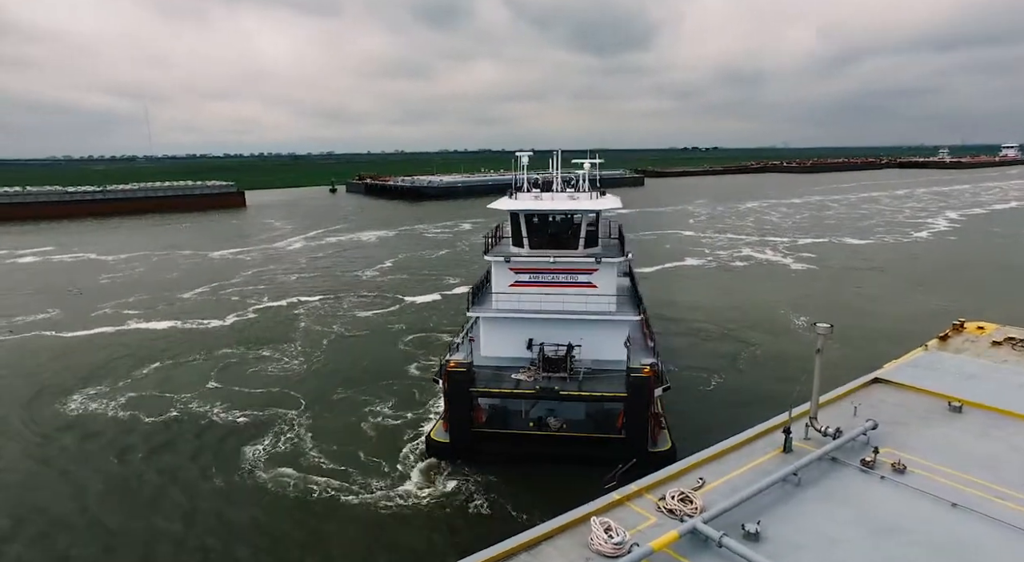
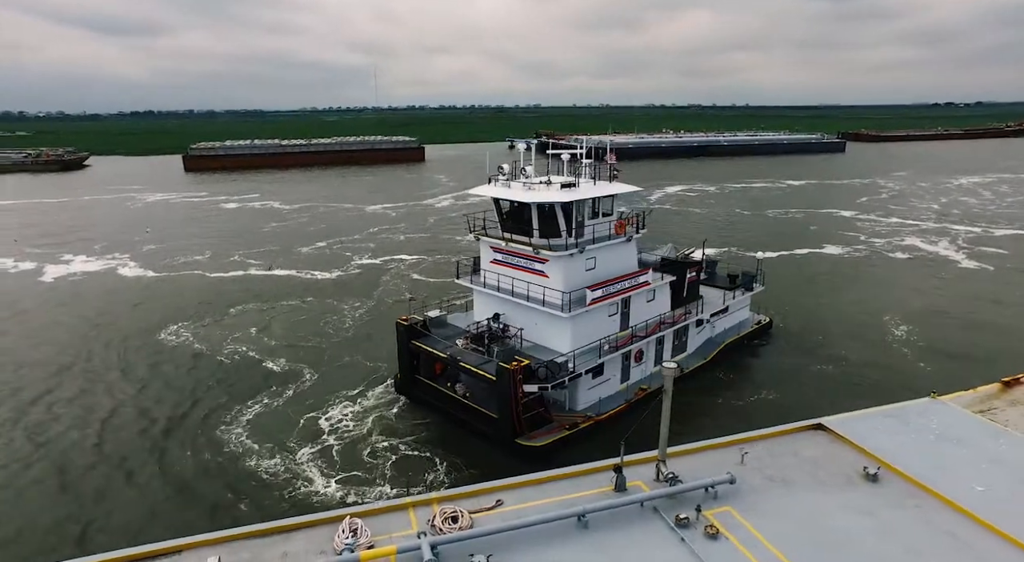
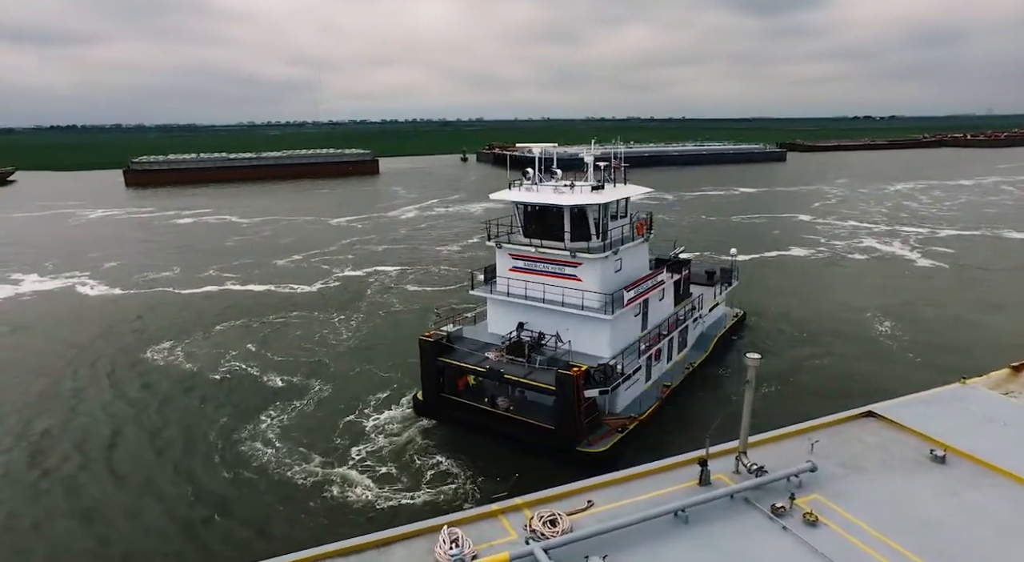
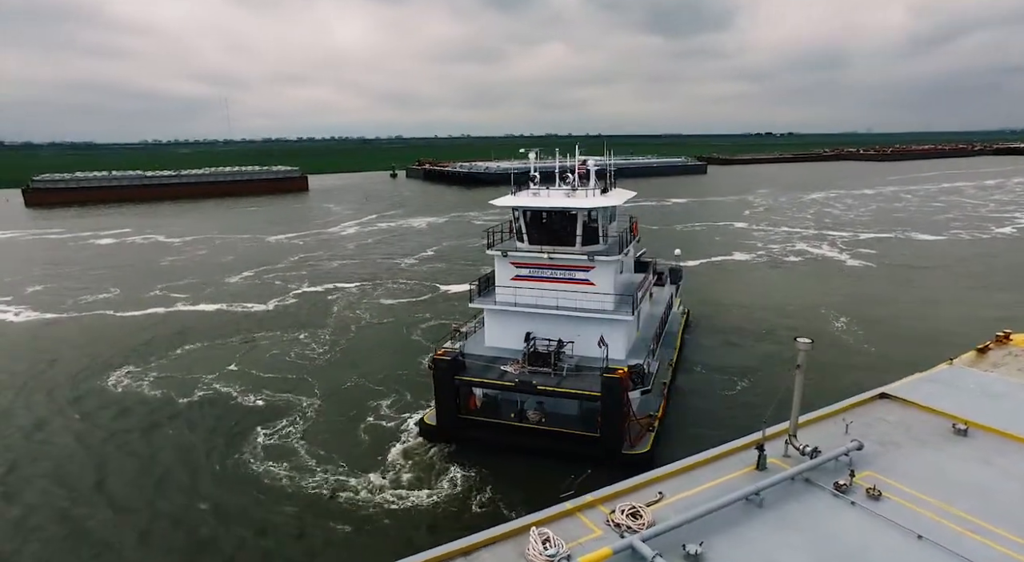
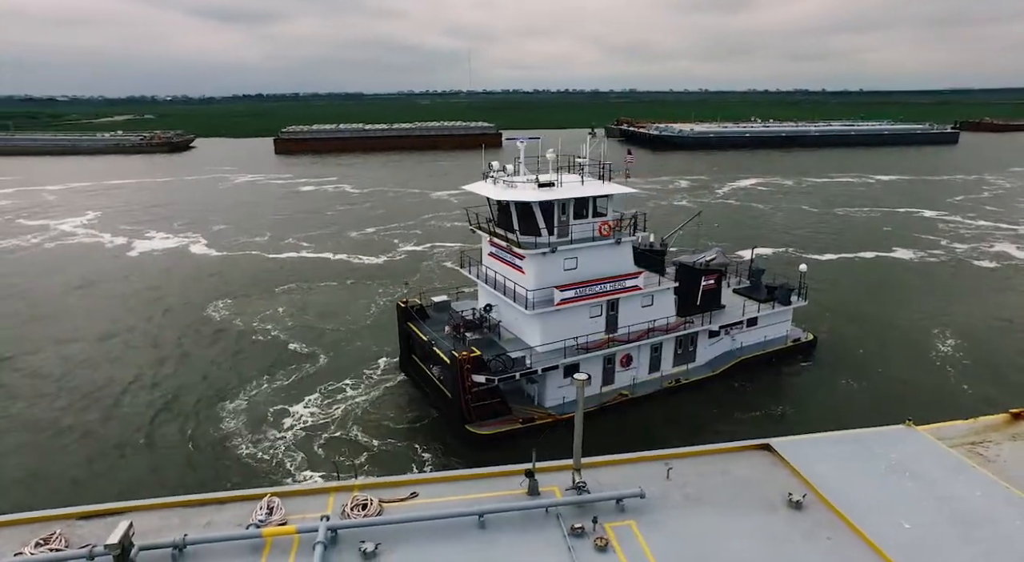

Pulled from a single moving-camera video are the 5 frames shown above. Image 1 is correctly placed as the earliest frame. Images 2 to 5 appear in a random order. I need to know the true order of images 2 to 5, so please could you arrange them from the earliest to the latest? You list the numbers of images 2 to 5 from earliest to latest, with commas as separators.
4, 3, 2, 5
